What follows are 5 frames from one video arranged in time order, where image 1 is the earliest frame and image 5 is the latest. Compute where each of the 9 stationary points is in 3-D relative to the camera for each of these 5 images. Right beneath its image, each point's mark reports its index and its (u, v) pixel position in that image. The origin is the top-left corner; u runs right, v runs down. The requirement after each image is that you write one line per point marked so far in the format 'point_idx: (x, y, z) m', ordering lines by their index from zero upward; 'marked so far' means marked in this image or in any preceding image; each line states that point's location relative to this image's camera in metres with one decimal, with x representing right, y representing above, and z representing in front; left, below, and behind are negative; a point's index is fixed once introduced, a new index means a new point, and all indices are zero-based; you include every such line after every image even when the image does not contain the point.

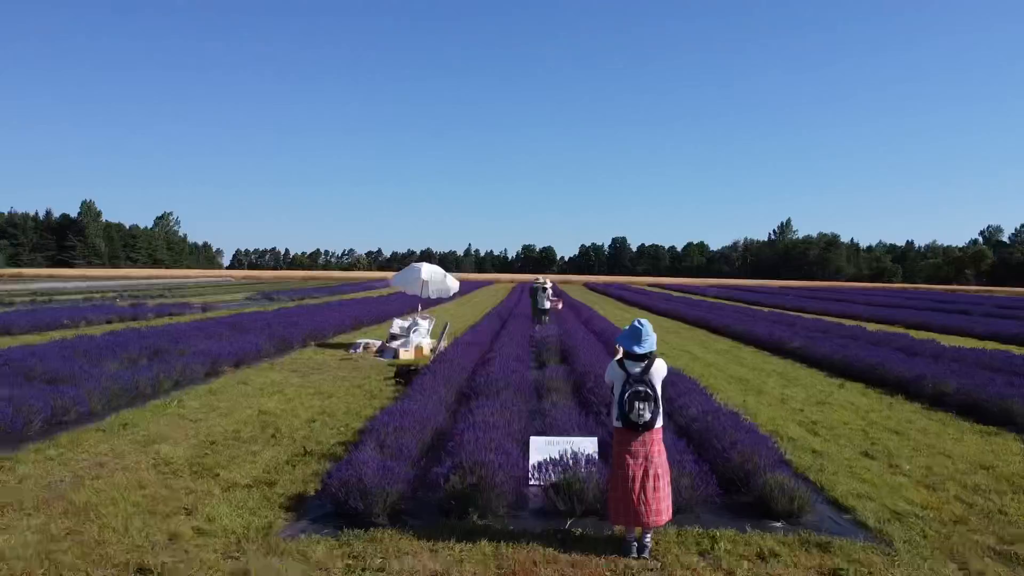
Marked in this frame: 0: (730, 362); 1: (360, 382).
0: (+2.3, -0.8, +10.8) m
1: (-1.3, -0.8, +8.5) m
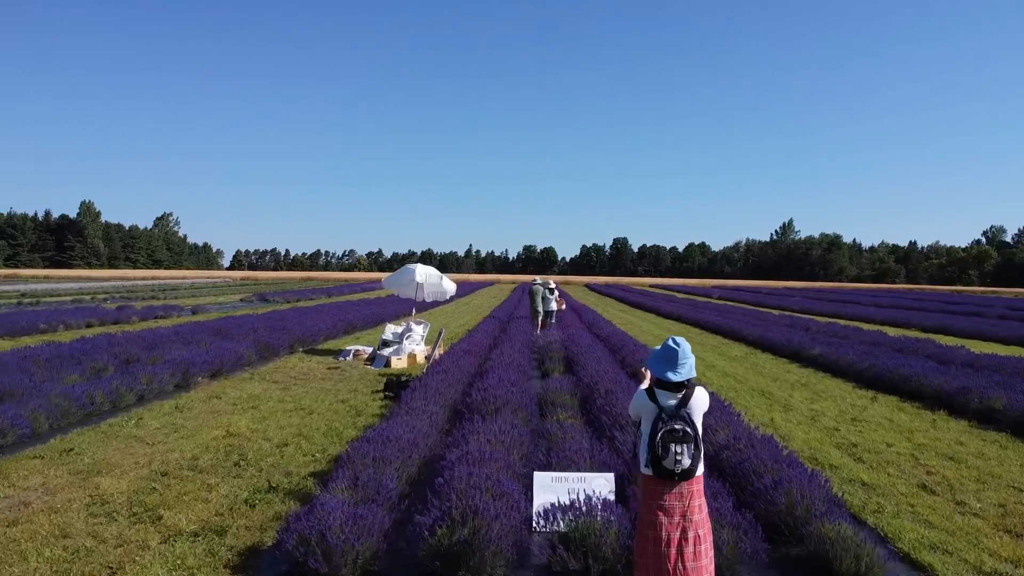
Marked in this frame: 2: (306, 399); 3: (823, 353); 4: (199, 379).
0: (+2.3, -0.8, +10.0) m
1: (-1.3, -0.8, +7.8) m
2: (-1.6, -0.8, +7.6) m
3: (+3.3, -0.7, +10.8) m
4: (-2.6, -0.8, +8.4) m
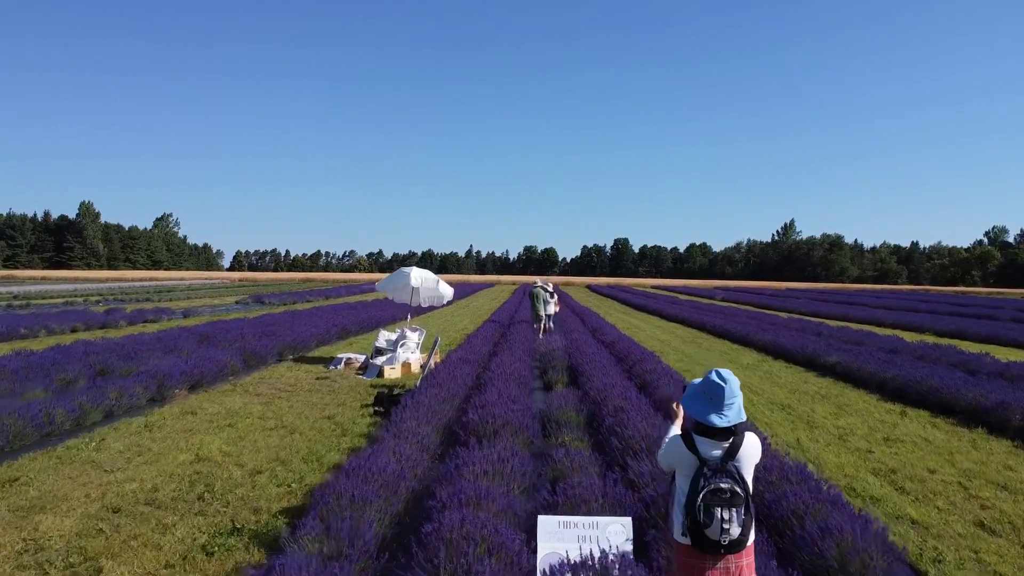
0: (+2.3, -0.9, +9.4) m
1: (-1.3, -0.9, +7.2) m
2: (-1.6, -0.9, +7.0) m
3: (+3.3, -0.7, +10.2) m
4: (-2.6, -0.8, +7.8) m
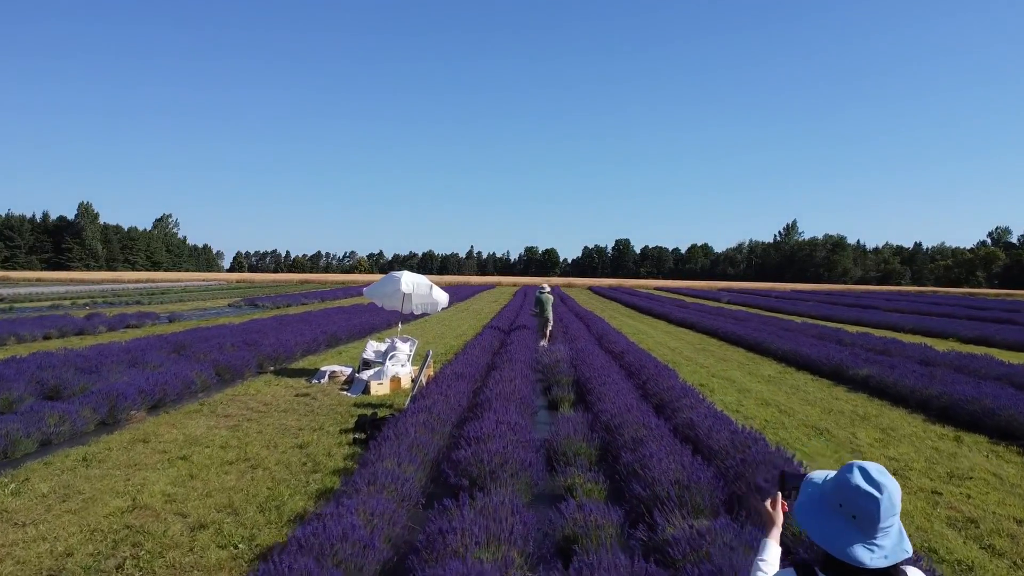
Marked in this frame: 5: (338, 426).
0: (+2.3, -0.9, +8.5) m
1: (-1.3, -0.9, +6.3) m
2: (-1.6, -0.9, +6.1) m
3: (+3.3, -0.8, +9.3) m
4: (-2.6, -0.9, +6.9) m
5: (-1.2, -0.9, +6.7) m
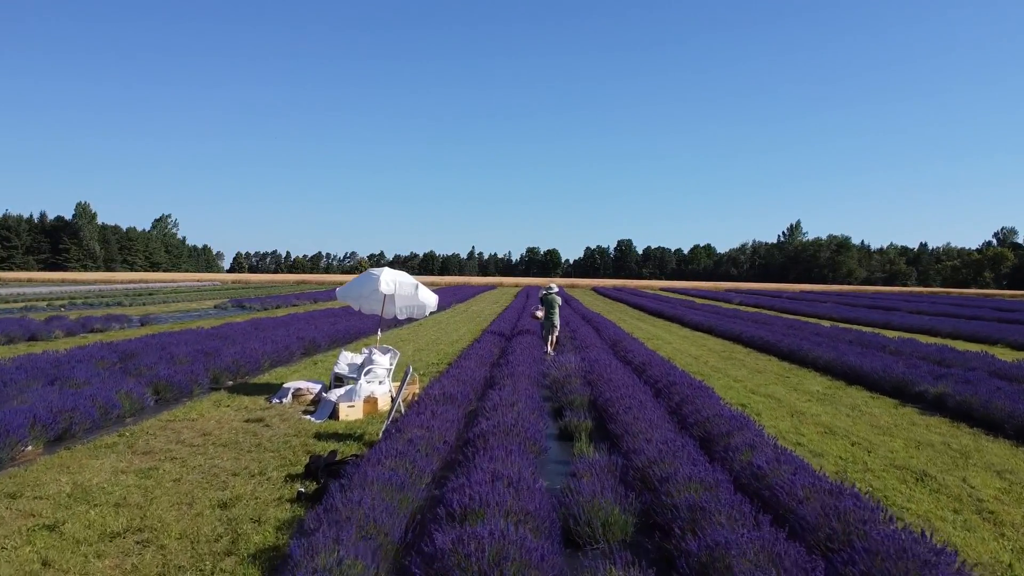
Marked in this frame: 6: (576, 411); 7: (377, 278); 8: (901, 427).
0: (+2.4, -0.9, +6.9) m
1: (-1.3, -0.9, +4.7) m
2: (-1.5, -0.9, +4.5) m
3: (+3.4, -0.8, +7.6) m
4: (-2.6, -0.9, +5.3) m
5: (-1.1, -0.9, +5.1) m
6: (+0.4, -0.8, +6.5) m
7: (-1.1, +0.1, +8.2) m
8: (+2.6, -0.9, +6.8) m
